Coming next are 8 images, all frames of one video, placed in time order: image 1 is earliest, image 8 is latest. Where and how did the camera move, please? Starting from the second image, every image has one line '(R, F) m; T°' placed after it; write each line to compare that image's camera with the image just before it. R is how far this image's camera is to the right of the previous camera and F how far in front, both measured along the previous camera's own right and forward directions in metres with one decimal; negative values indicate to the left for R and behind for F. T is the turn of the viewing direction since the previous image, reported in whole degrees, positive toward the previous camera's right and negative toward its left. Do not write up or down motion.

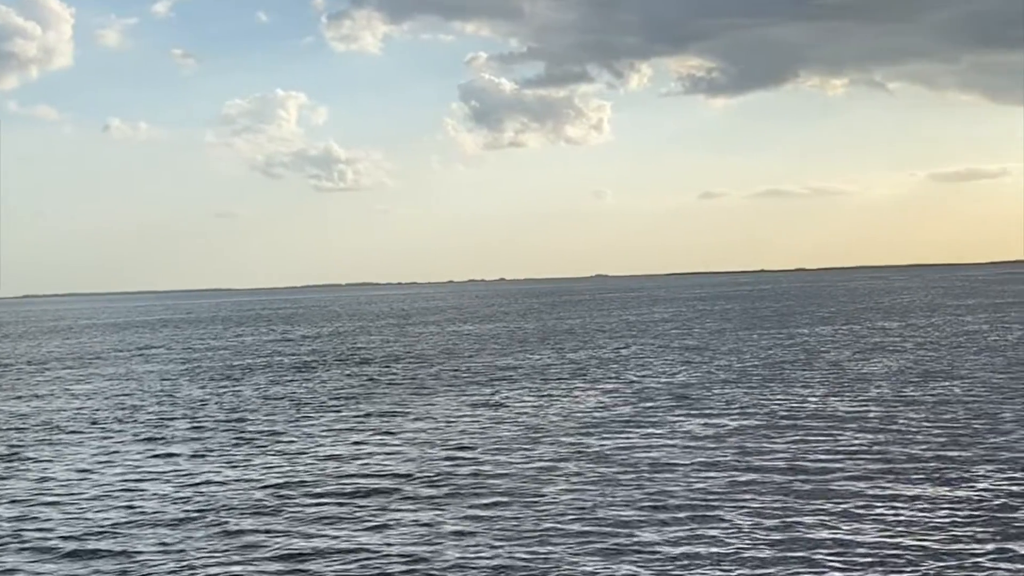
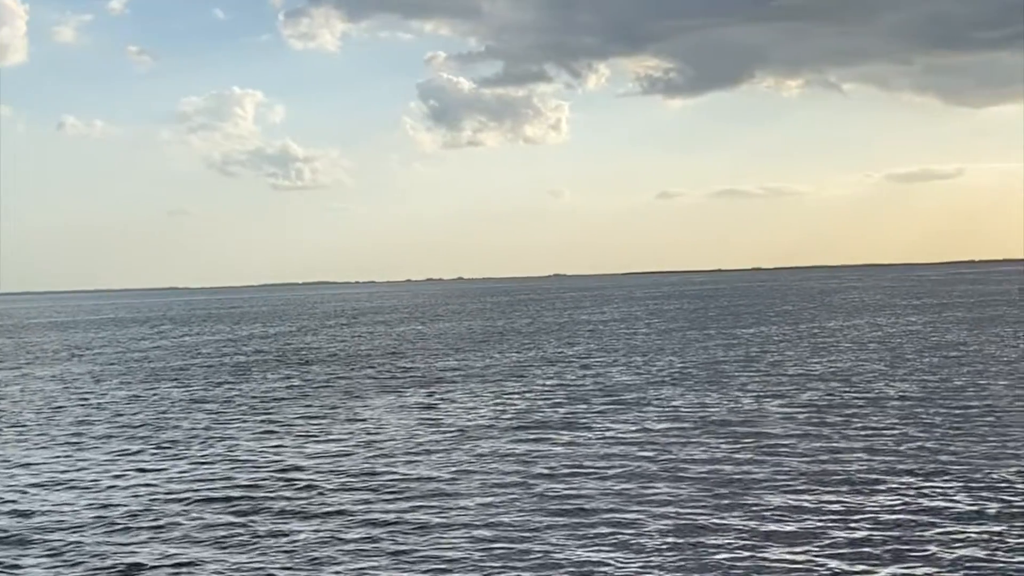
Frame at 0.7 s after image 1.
(+0.9, +0.4) m; +2°
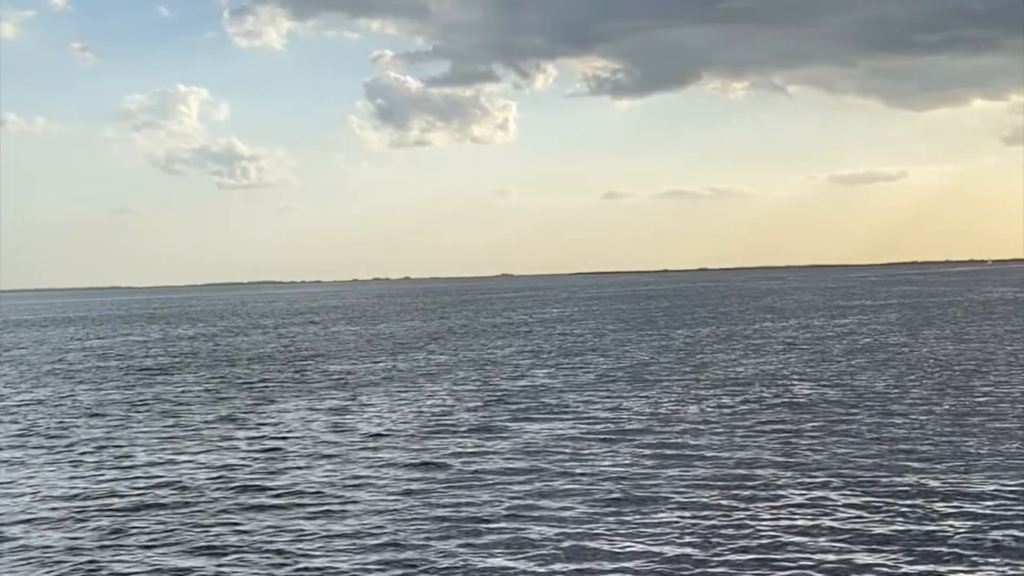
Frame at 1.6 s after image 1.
(+1.1, +0.7) m; +2°
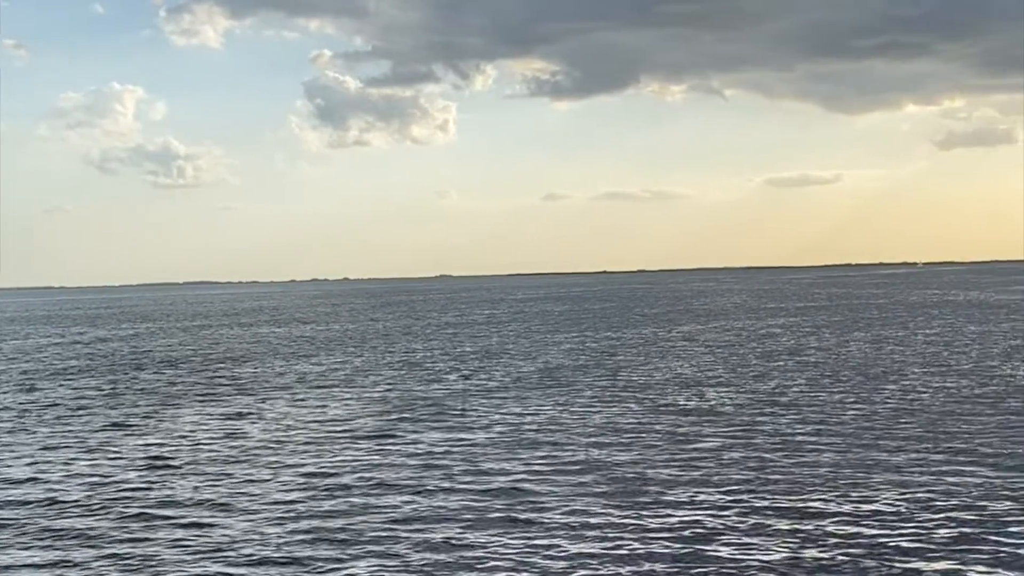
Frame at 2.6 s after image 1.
(+1.2, +1.0) m; +2°
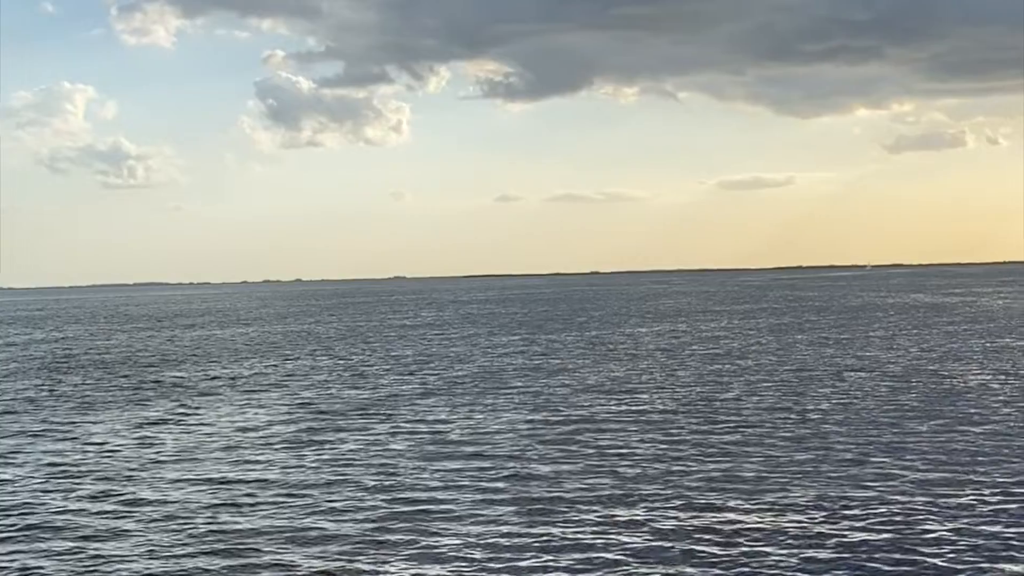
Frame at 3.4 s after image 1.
(+0.9, +0.9) m; +2°
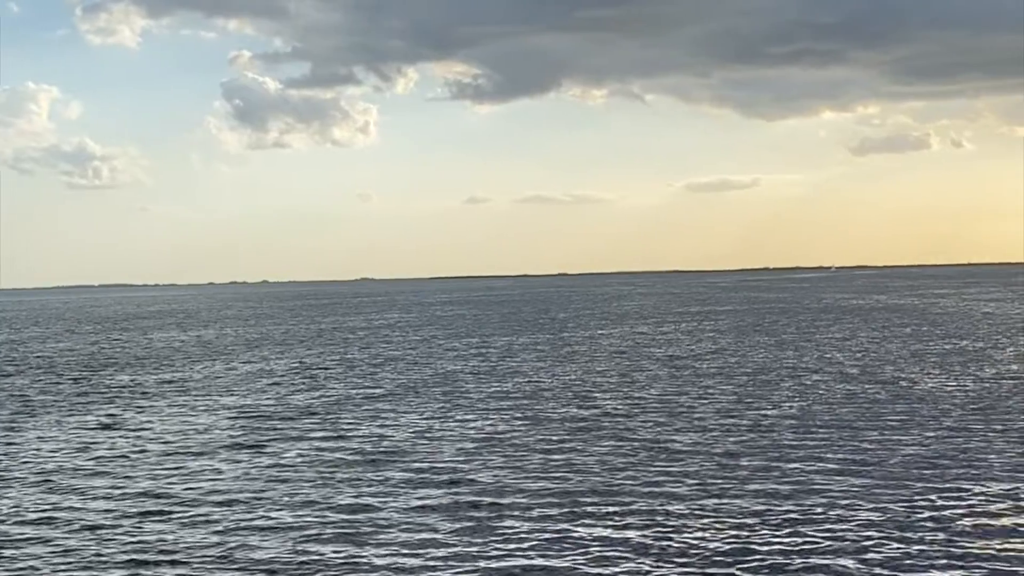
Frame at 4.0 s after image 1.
(+0.5, +0.3) m; +1°
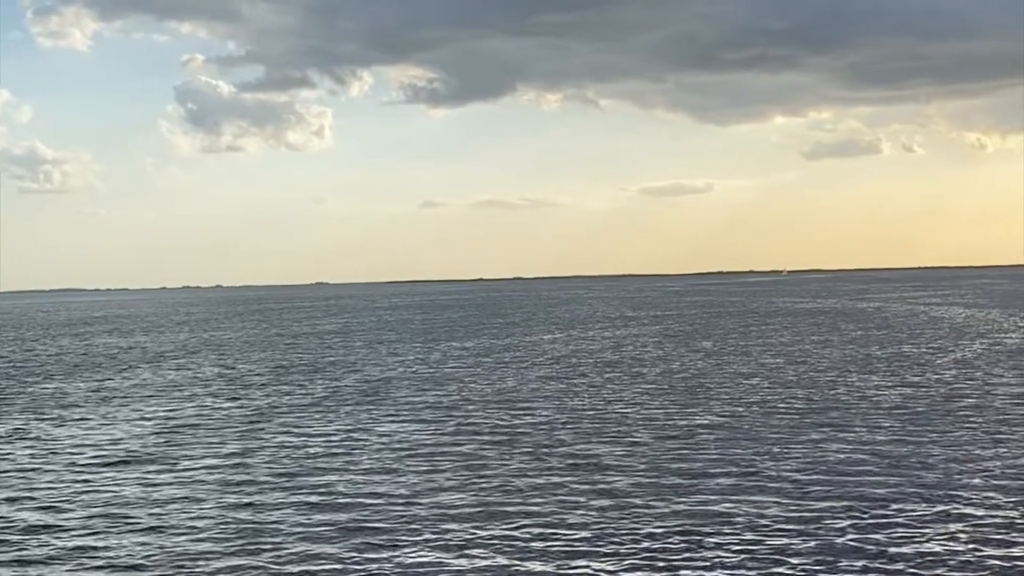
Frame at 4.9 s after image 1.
(+0.8, +0.6) m; +2°
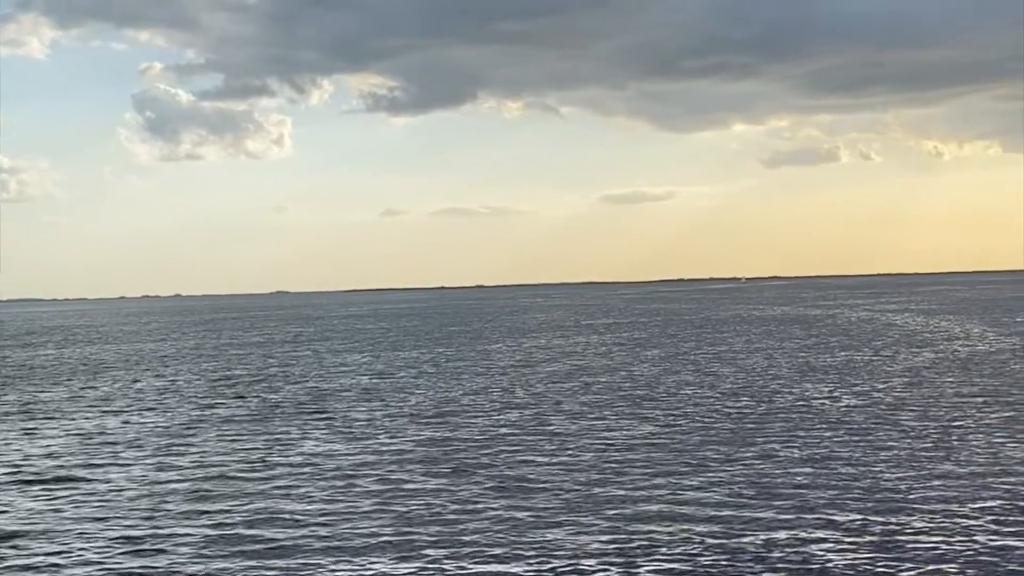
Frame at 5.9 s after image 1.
(+0.7, +0.8) m; +2°
